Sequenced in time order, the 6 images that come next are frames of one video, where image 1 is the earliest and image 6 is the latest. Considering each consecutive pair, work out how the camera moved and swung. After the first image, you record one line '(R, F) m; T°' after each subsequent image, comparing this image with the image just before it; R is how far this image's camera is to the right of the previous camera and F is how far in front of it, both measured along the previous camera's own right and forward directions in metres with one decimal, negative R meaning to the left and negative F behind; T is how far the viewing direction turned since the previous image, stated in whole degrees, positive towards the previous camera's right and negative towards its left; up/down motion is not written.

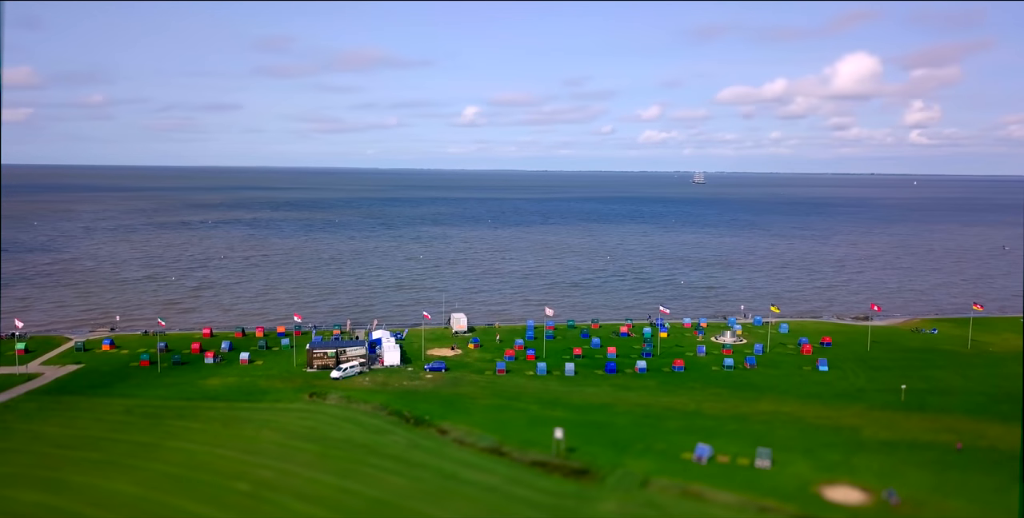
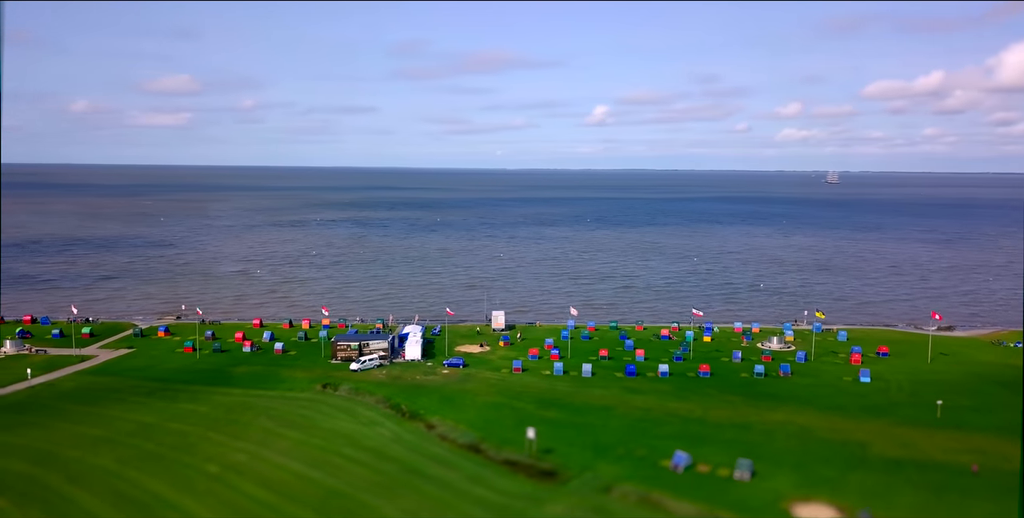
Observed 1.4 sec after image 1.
(+6.6, +0.6) m; -9°
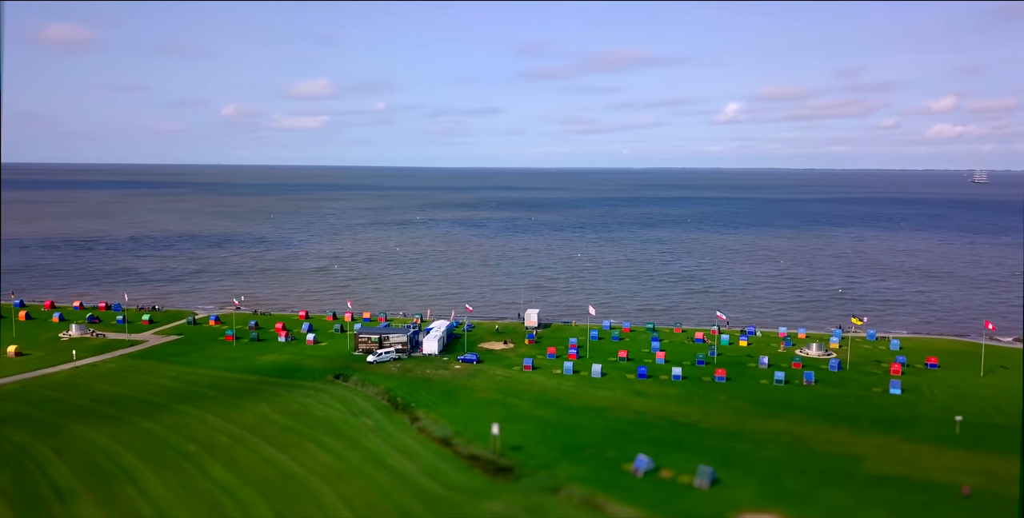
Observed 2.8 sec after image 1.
(+6.9, +0.3) m; -9°
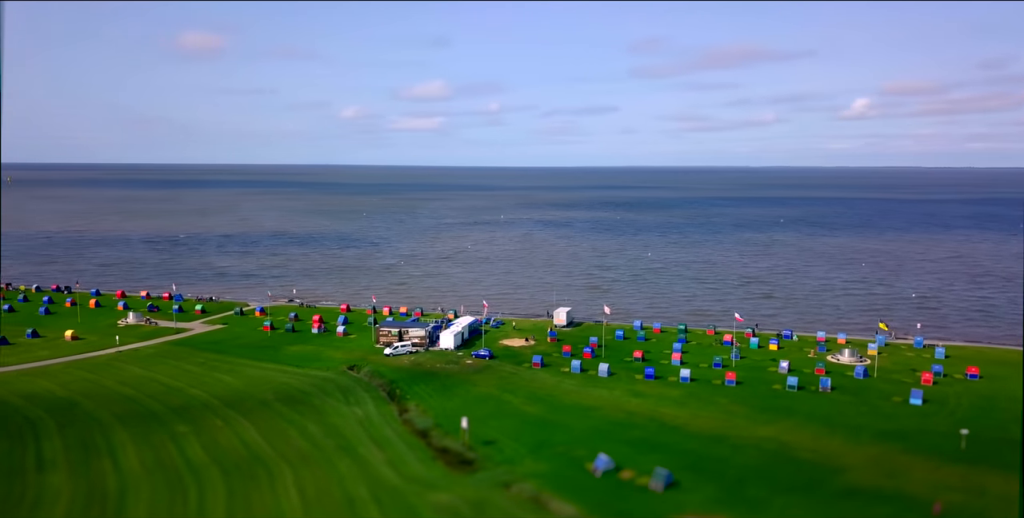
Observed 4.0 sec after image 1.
(+6.2, 0.0) m; -8°
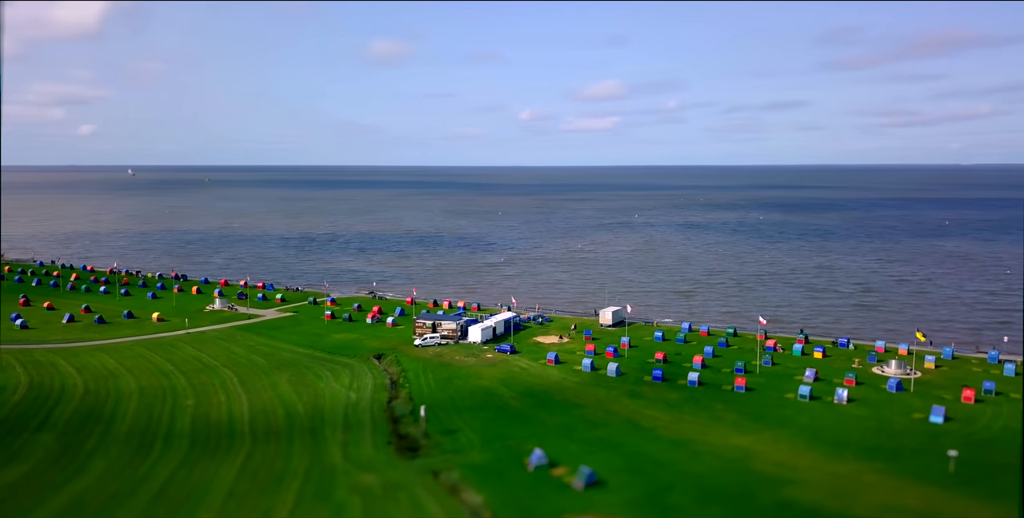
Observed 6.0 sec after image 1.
(+9.8, +0.4) m; -12°
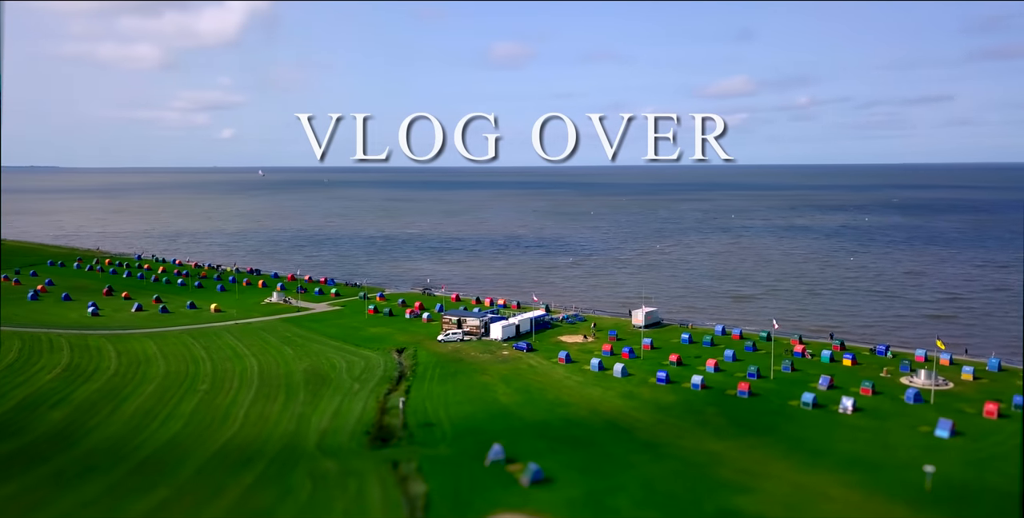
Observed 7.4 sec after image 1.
(+6.7, 0.0) m; -8°
